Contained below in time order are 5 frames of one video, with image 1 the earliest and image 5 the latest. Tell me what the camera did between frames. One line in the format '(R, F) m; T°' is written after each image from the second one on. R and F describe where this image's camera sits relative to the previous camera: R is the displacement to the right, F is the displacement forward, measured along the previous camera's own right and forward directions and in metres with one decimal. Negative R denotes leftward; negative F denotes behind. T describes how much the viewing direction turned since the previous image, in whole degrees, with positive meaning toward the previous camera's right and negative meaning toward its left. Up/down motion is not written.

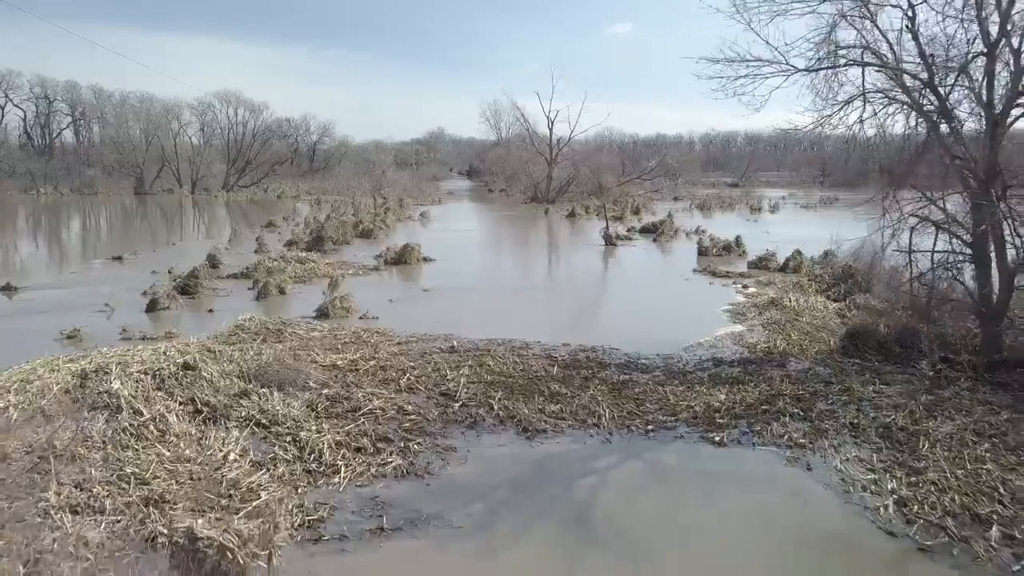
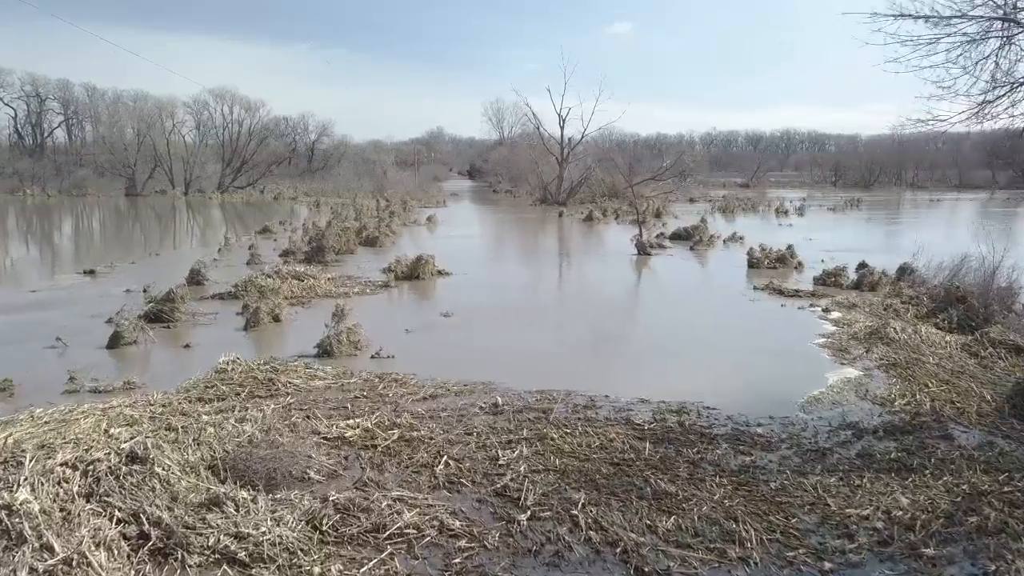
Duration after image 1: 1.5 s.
(-0.5, +1.9) m; 0°
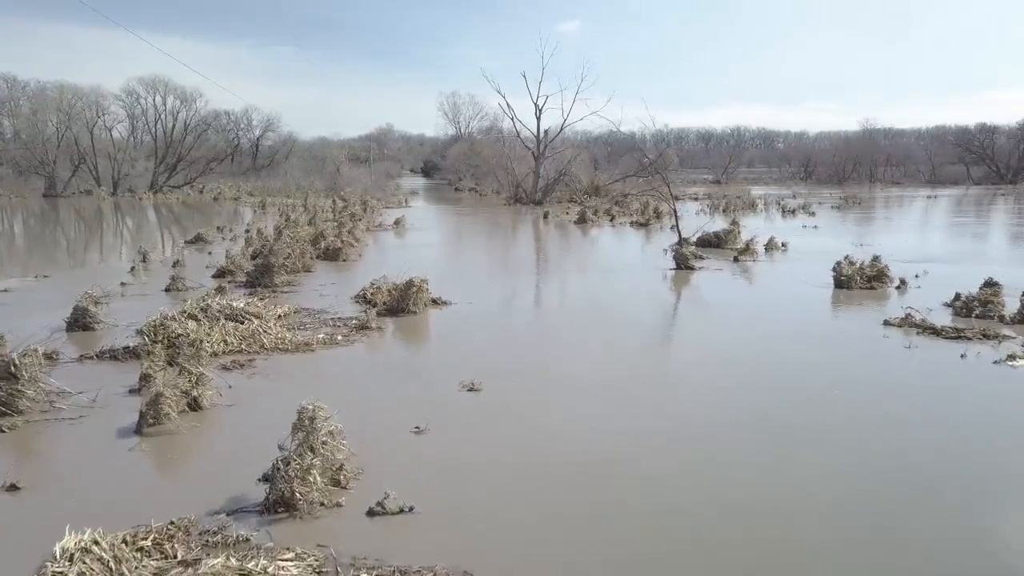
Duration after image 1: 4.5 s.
(-0.9, +3.8) m; +4°
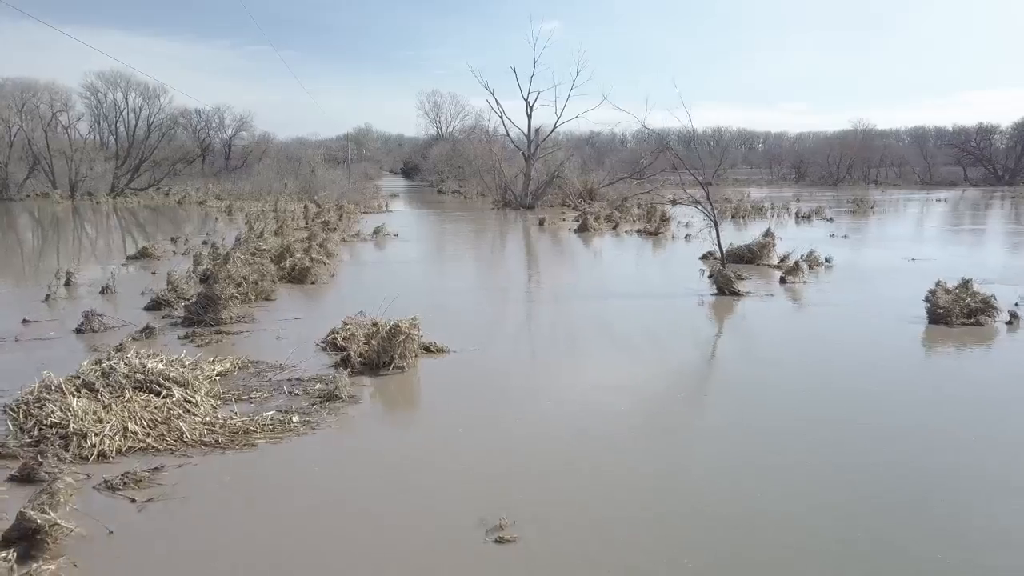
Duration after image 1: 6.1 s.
(-0.4, +2.5) m; +1°
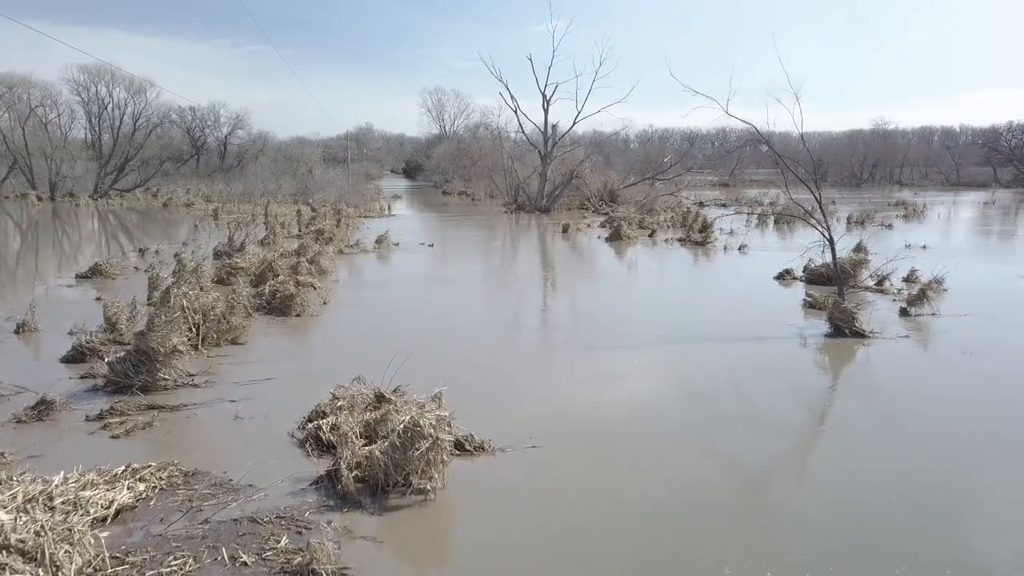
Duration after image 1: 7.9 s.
(-0.5, +2.8) m; 0°
